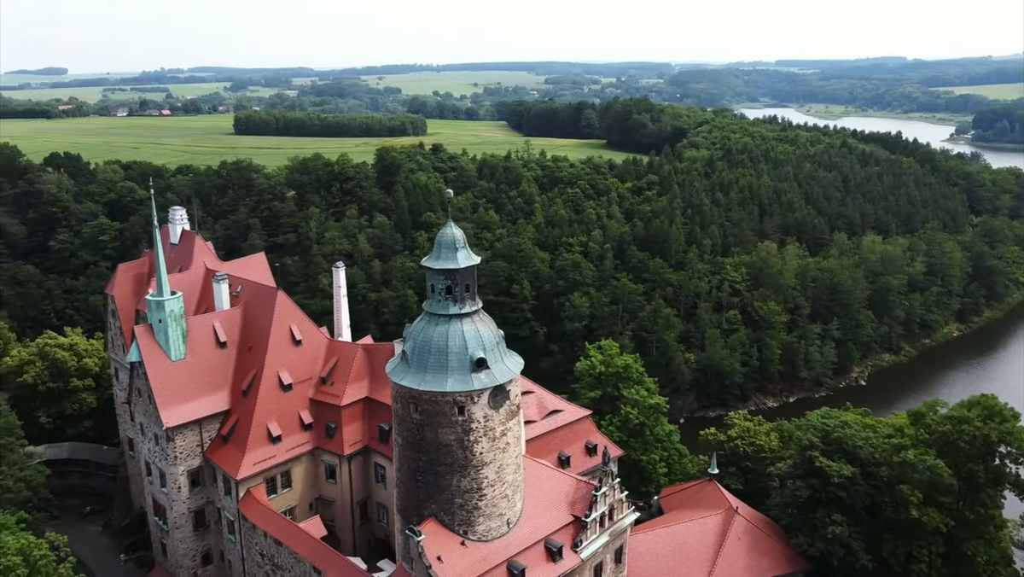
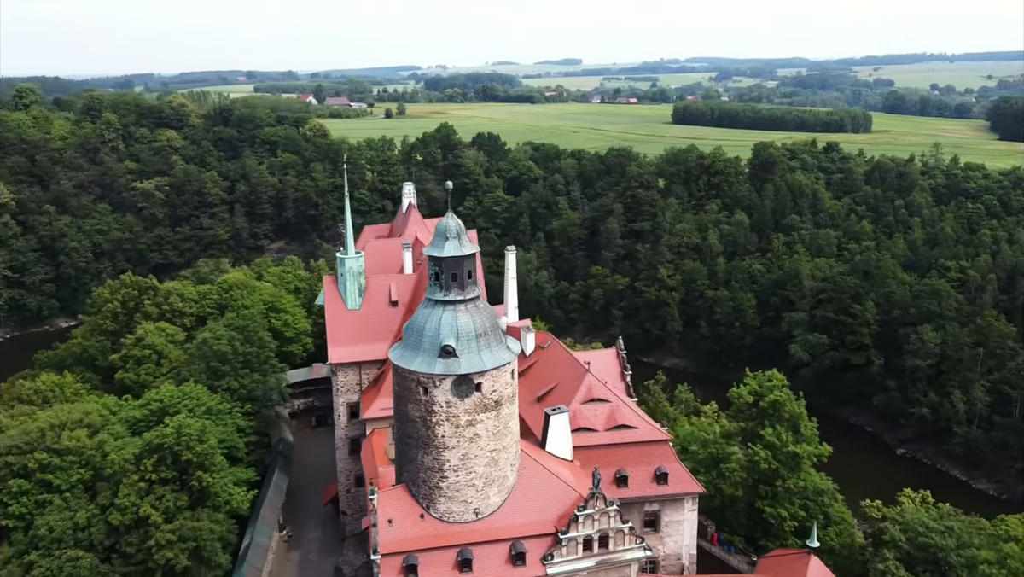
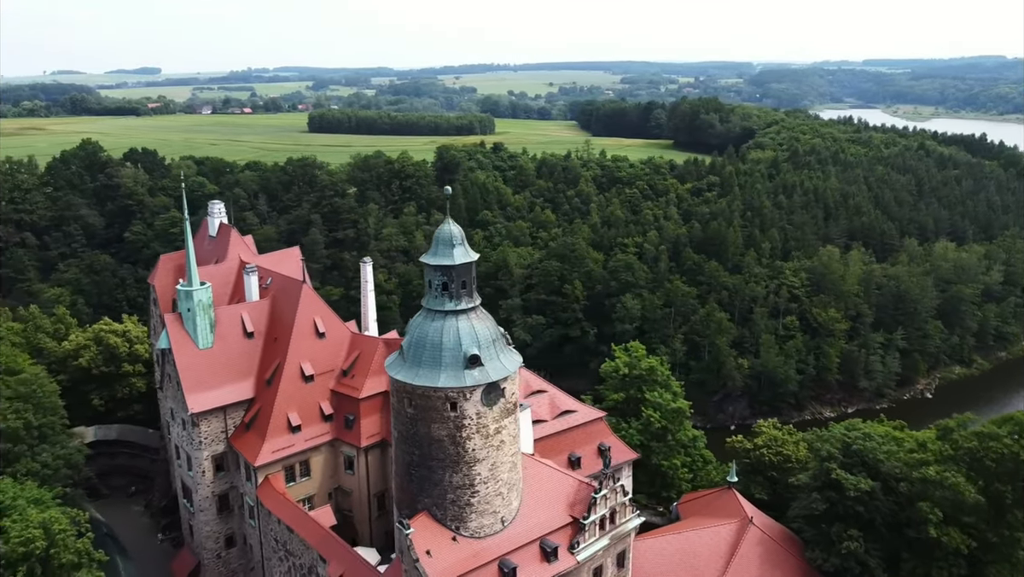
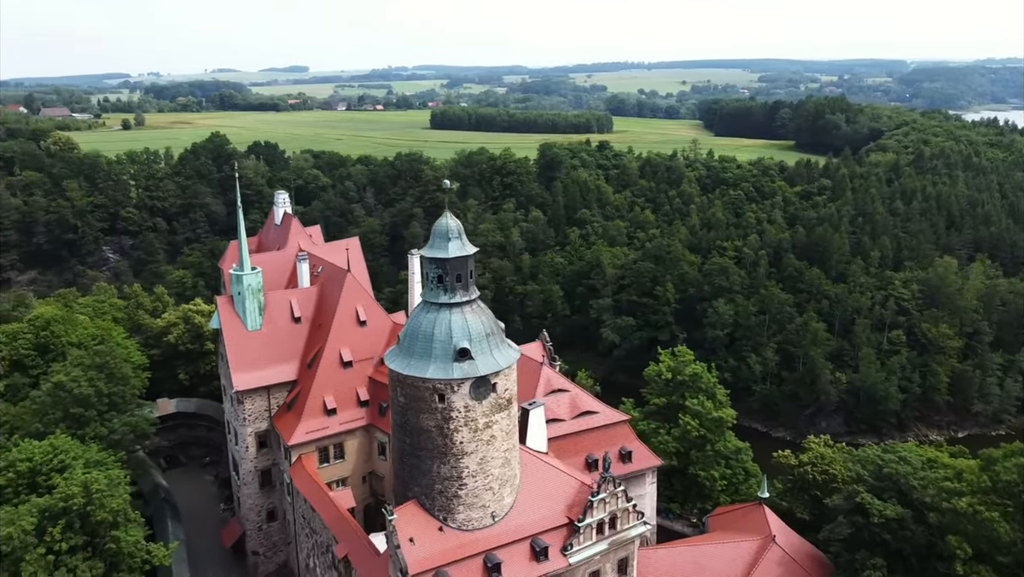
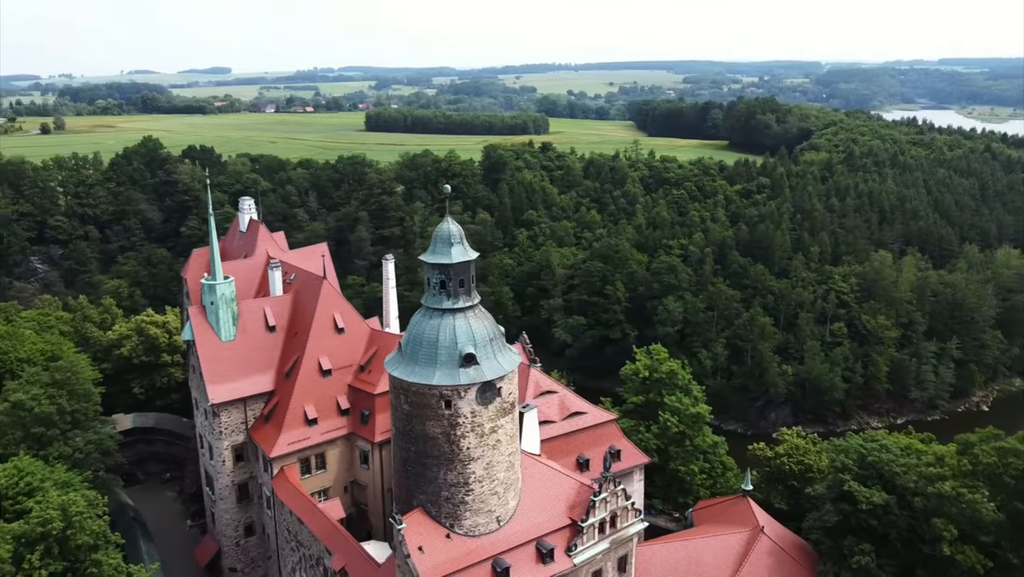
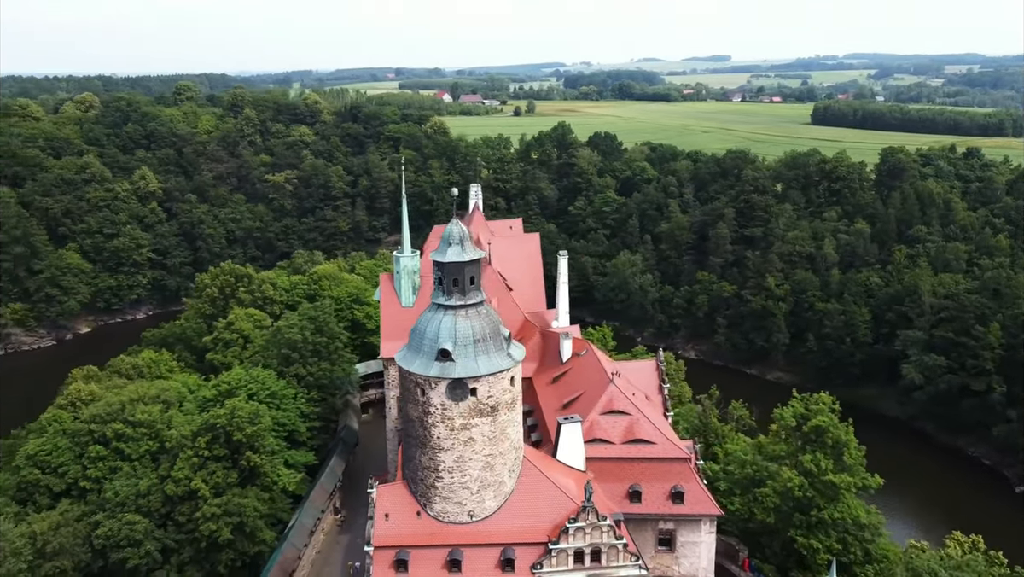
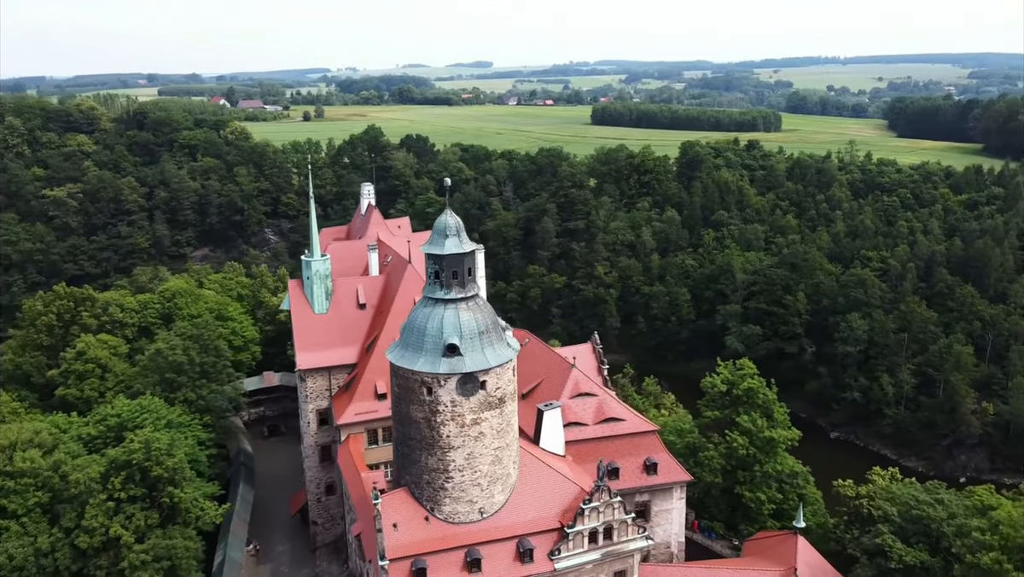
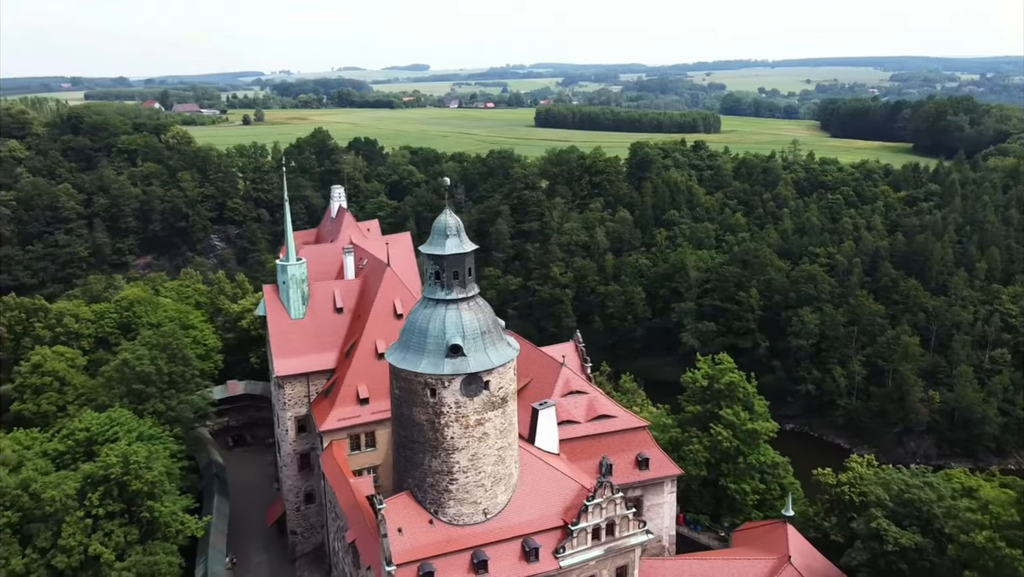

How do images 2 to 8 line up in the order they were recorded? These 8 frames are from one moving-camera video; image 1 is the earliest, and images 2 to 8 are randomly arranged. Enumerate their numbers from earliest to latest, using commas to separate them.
3, 5, 4, 8, 7, 2, 6
